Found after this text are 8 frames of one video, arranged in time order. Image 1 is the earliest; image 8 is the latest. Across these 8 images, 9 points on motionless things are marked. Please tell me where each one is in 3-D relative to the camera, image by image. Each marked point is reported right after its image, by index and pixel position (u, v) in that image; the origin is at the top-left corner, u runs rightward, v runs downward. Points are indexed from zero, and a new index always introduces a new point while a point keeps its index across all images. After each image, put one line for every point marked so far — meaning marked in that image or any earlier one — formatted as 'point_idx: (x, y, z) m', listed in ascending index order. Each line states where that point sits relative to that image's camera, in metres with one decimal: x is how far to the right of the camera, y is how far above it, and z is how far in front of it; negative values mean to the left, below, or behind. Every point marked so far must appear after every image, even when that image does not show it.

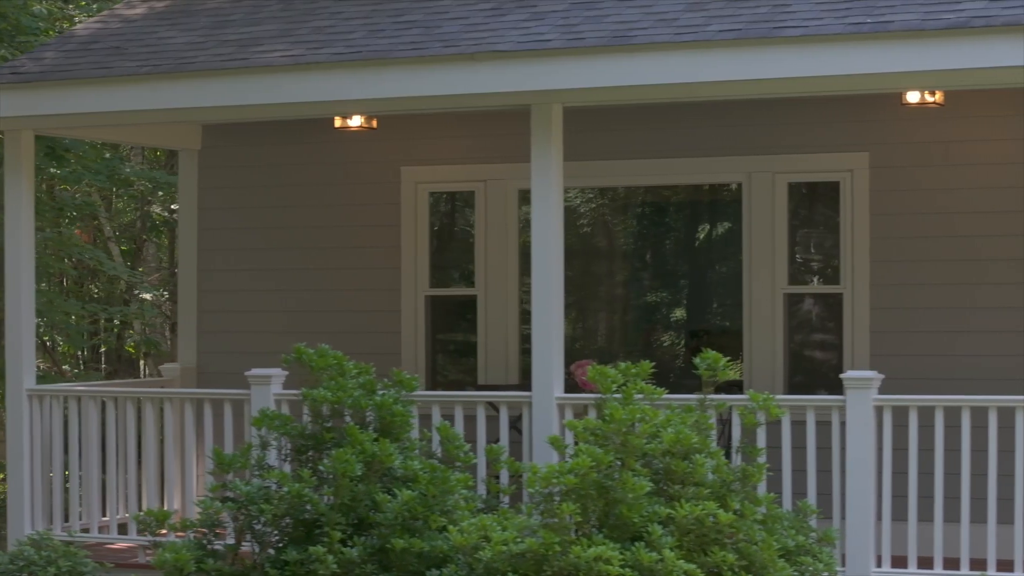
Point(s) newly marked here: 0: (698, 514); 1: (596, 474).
0: (+0.5, -0.6, +4.8) m
1: (+0.2, -0.5, +4.9) m
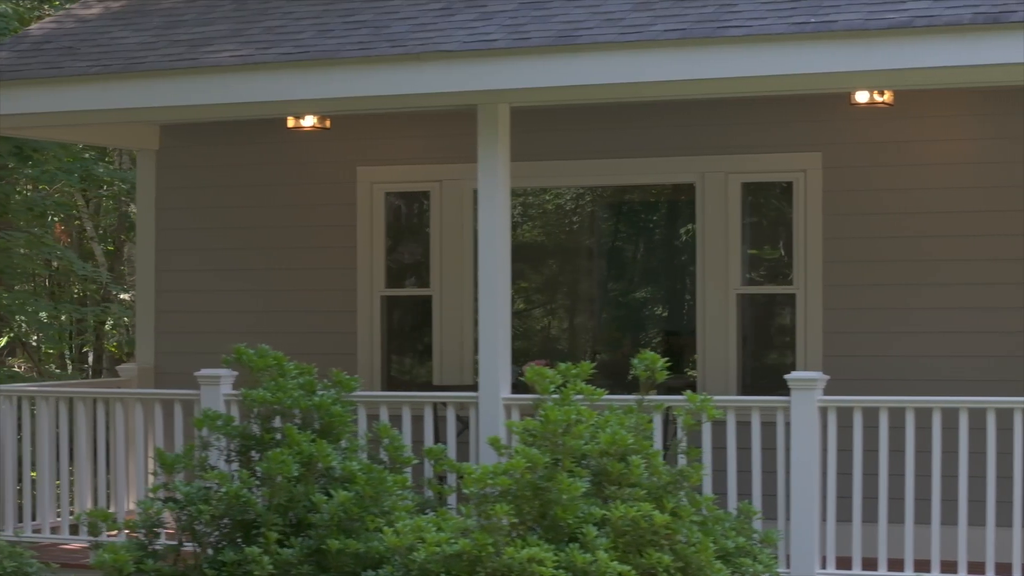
0: (+0.3, -0.6, +4.8) m
1: (0.0, -0.5, +4.9) m
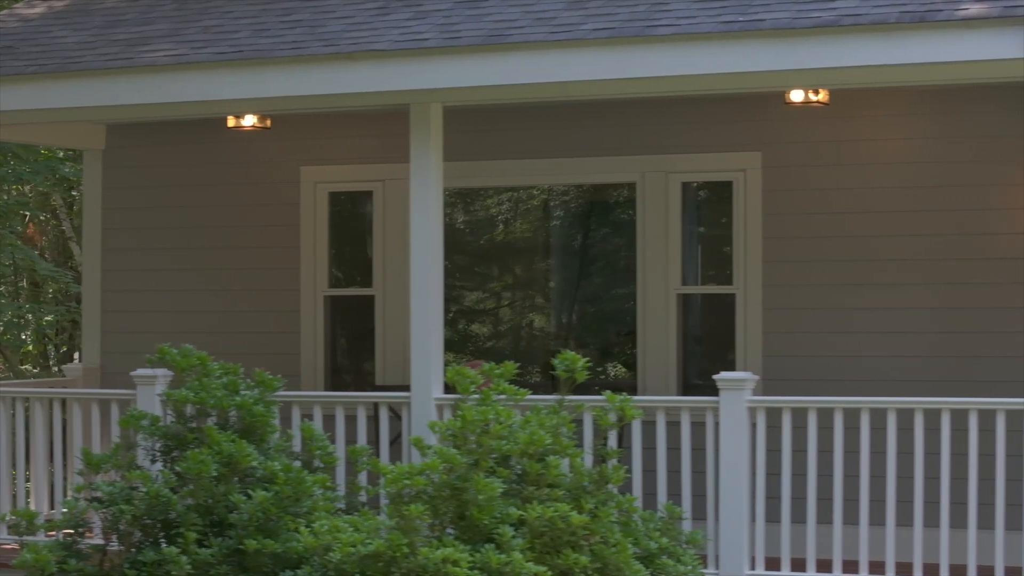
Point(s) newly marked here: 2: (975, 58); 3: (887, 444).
0: (+0.1, -0.6, +4.8) m
1: (-0.2, -0.5, +4.9) m
2: (+1.3, +0.6, +5.2) m
3: (+1.1, -0.4, +5.4) m
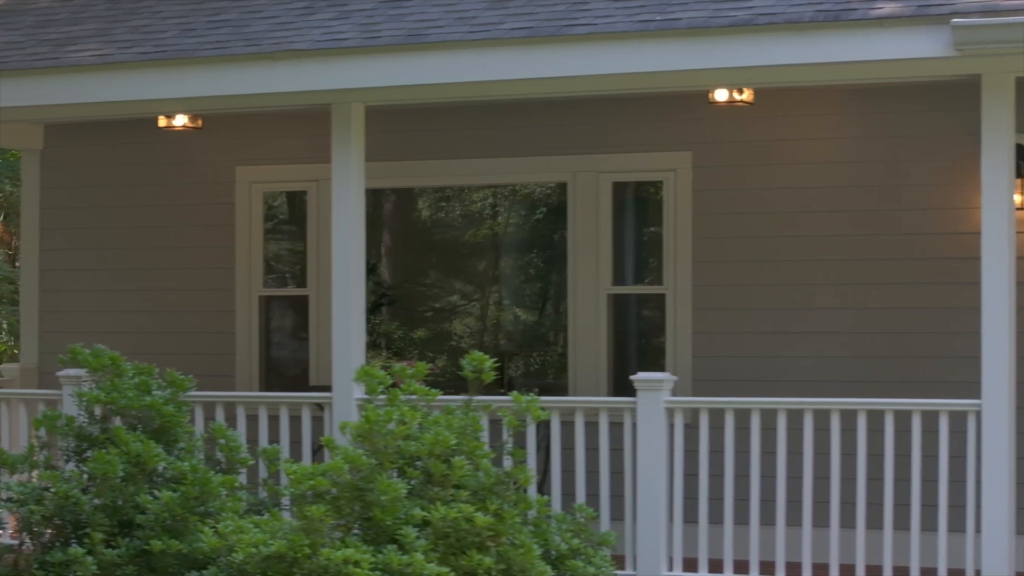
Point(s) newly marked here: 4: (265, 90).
0: (-0.2, -0.6, +4.8) m
1: (-0.4, -0.5, +4.9) m
2: (+1.0, +0.6, +5.2) m
3: (+0.8, -0.4, +5.4) m
4: (-0.8, +0.6, +5.8) m
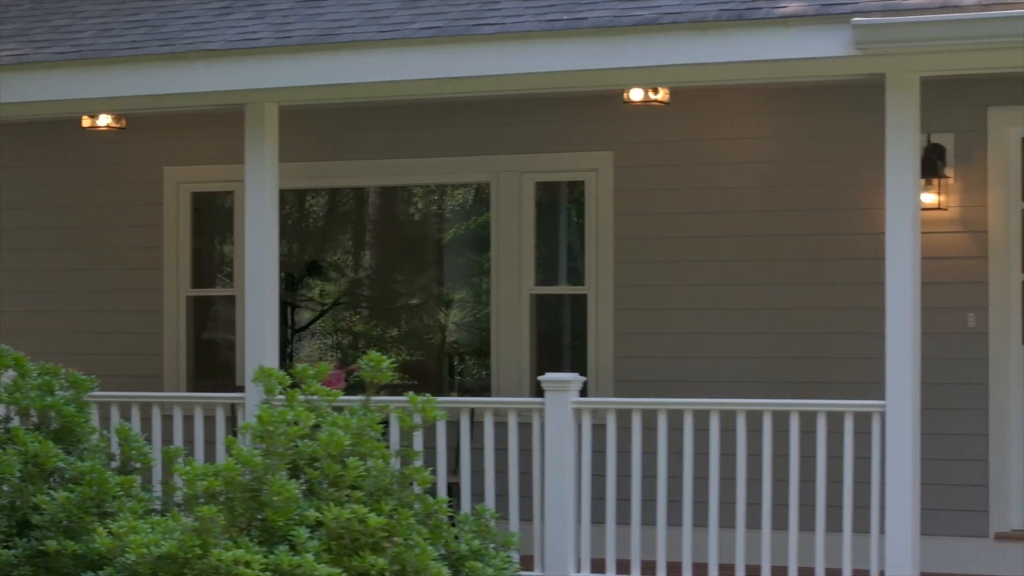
0: (-0.4, -0.6, +4.8) m
1: (-0.7, -0.5, +4.9) m
2: (+0.8, +0.6, +5.2) m
3: (+0.6, -0.5, +5.3) m
4: (-1.0, +0.6, +5.8) m
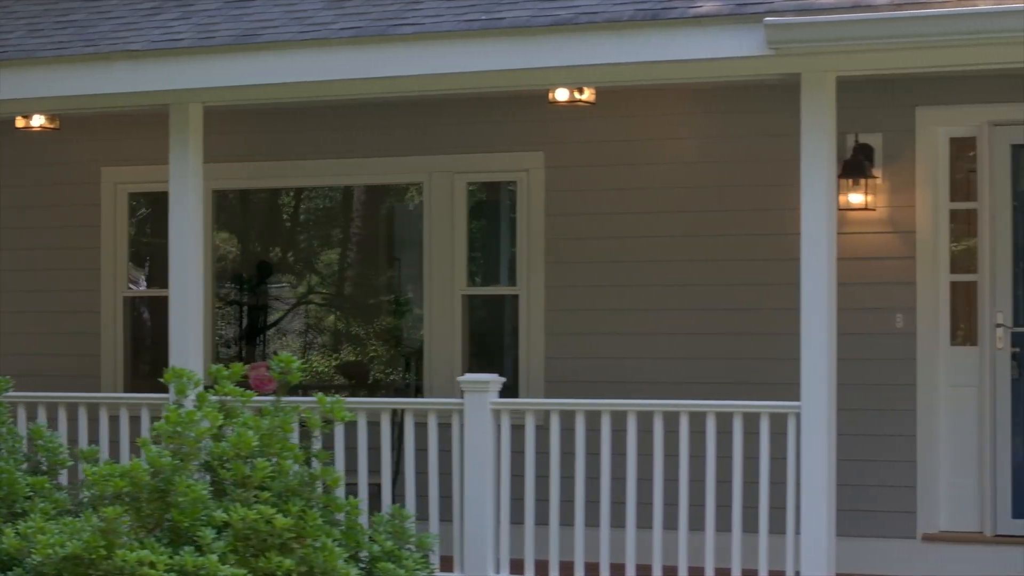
0: (-0.7, -0.6, +4.8) m
1: (-0.9, -0.5, +4.9) m
2: (+0.5, +0.6, +5.1) m
3: (+0.3, -0.5, +5.3) m
4: (-1.3, +0.6, +5.8) m
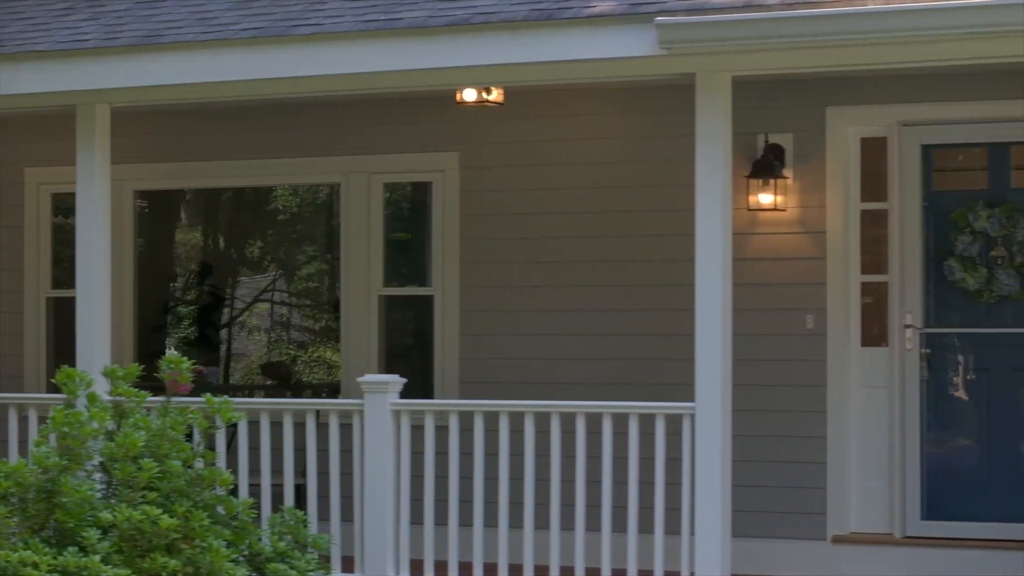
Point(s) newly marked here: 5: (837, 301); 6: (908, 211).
0: (-1.0, -0.6, +4.8) m
1: (-1.2, -0.5, +4.9) m
2: (+0.2, +0.6, +5.1) m
3: (0.0, -0.5, +5.3) m
4: (-1.6, +0.6, +5.8) m
5: (+1.0, 0.0, +5.9) m
6: (+1.2, +0.2, +5.8) m
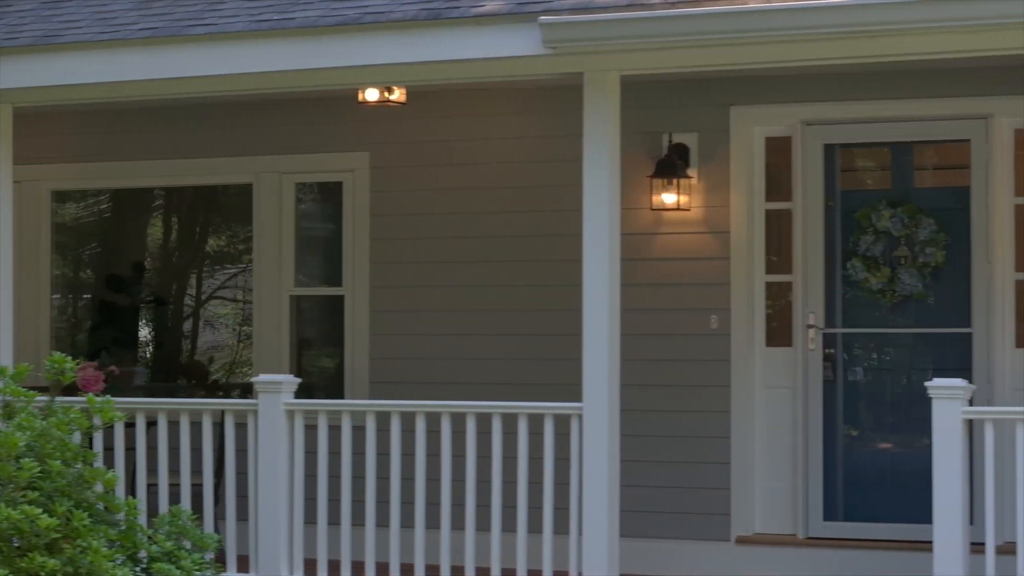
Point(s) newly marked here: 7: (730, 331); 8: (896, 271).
0: (-1.3, -0.6, +4.8) m
1: (-1.5, -0.5, +4.9) m
2: (-0.1, +0.6, +5.1) m
3: (-0.3, -0.5, +5.3) m
4: (-1.9, +0.6, +5.8) m
5: (+0.7, 0.0, +5.9) m
6: (+0.9, +0.2, +5.8) m
7: (+0.7, -0.1, +5.9) m
8: (+1.2, +0.1, +5.8) m
